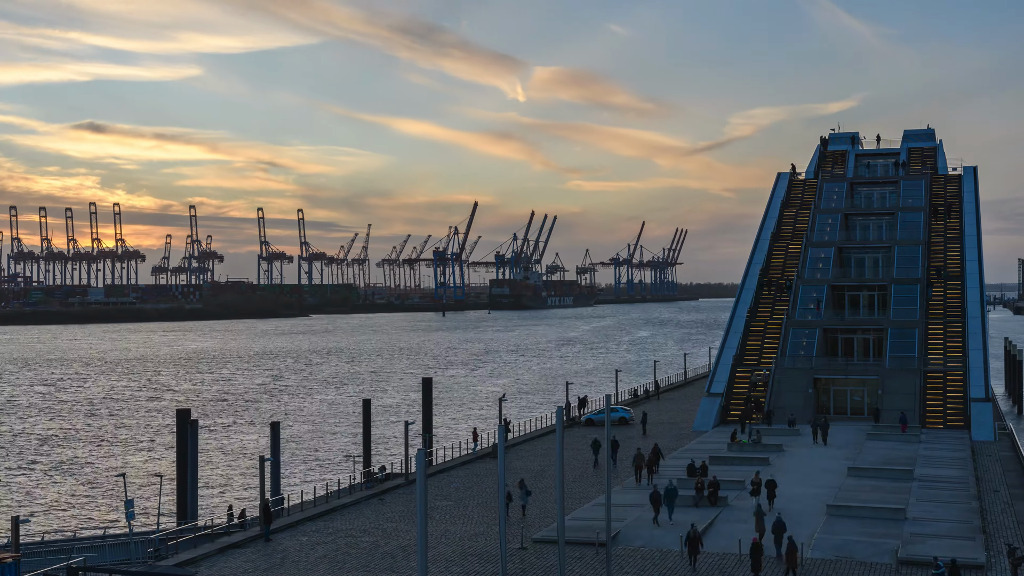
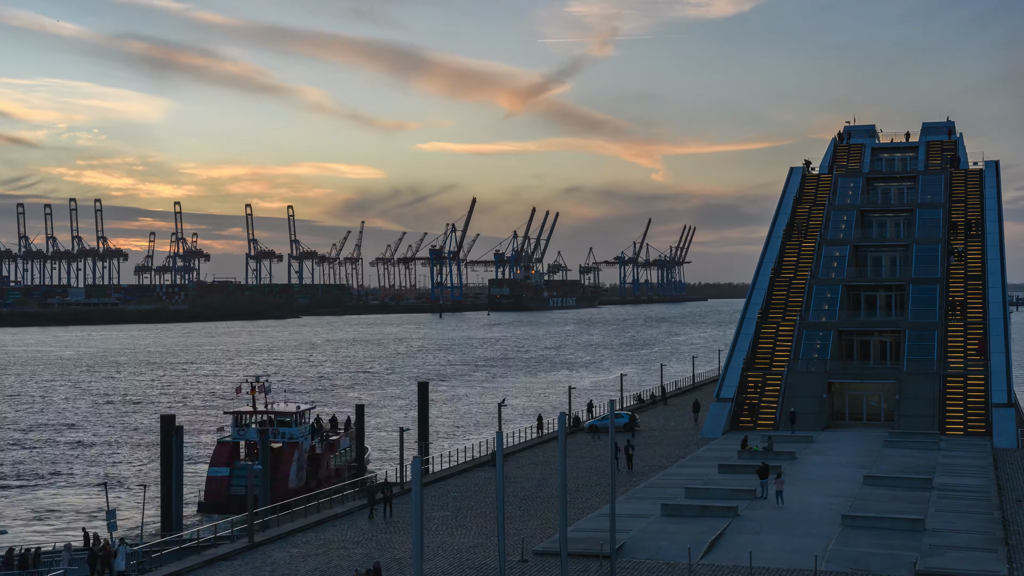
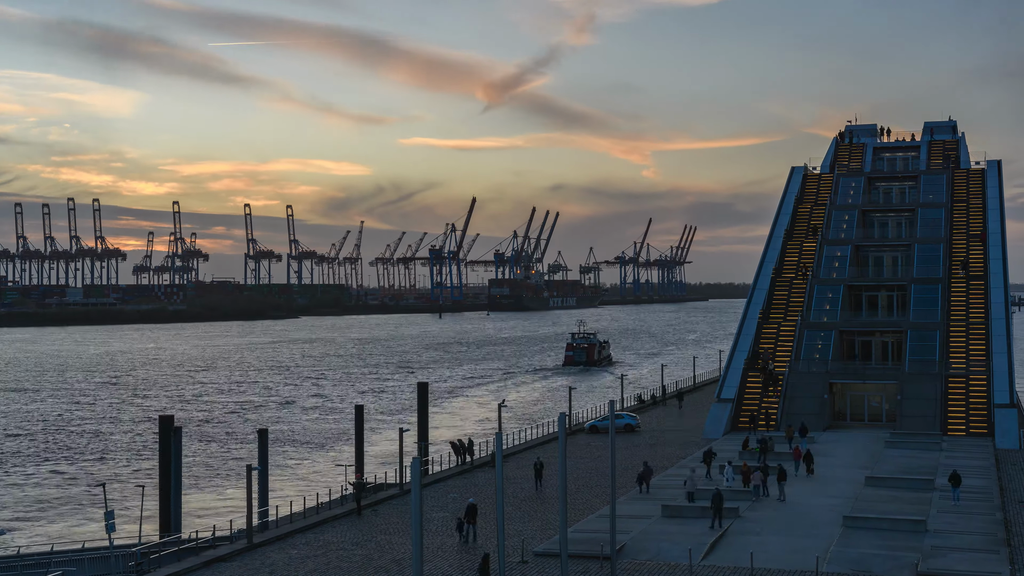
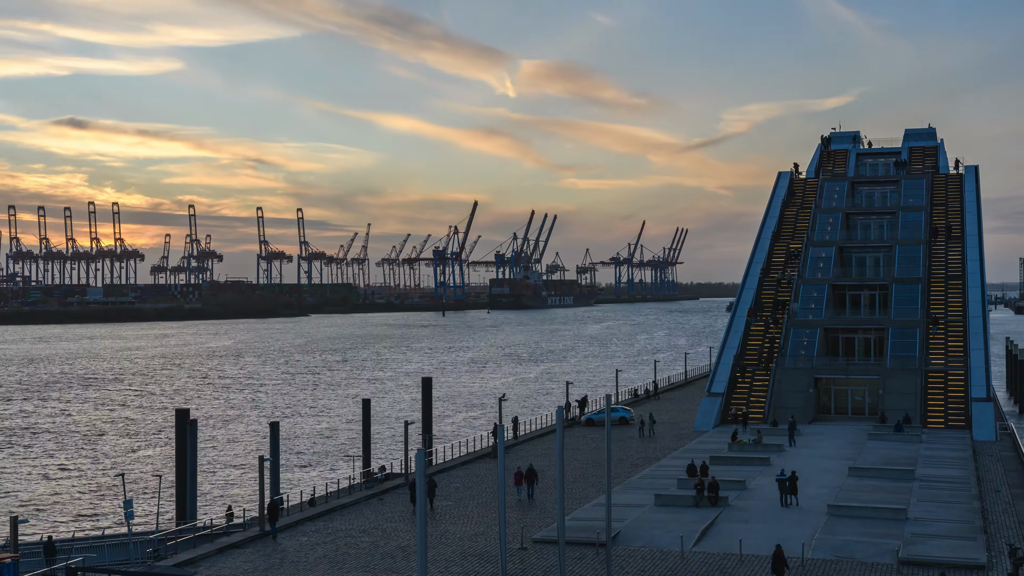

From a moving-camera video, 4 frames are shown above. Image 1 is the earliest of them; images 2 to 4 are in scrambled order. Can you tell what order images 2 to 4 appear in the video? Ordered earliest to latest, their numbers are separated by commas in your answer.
4, 2, 3
